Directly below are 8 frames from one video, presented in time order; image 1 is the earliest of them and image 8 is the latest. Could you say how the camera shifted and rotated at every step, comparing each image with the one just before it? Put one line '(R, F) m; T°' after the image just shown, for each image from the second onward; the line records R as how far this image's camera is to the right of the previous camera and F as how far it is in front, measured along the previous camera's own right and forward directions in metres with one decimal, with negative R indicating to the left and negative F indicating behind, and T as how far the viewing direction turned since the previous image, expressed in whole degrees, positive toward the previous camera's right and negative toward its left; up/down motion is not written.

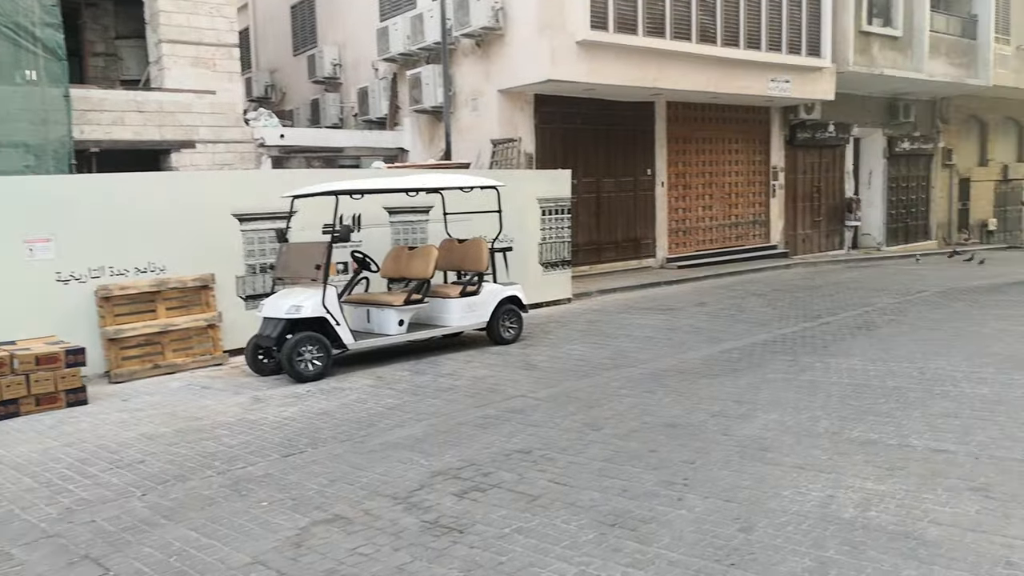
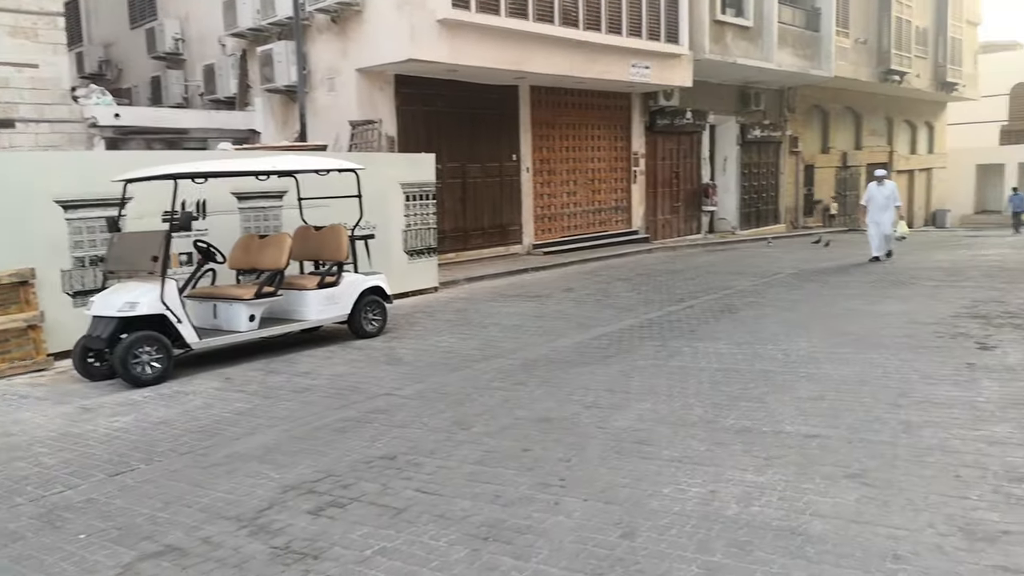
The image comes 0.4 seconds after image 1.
(0.0, +0.4) m; +9°
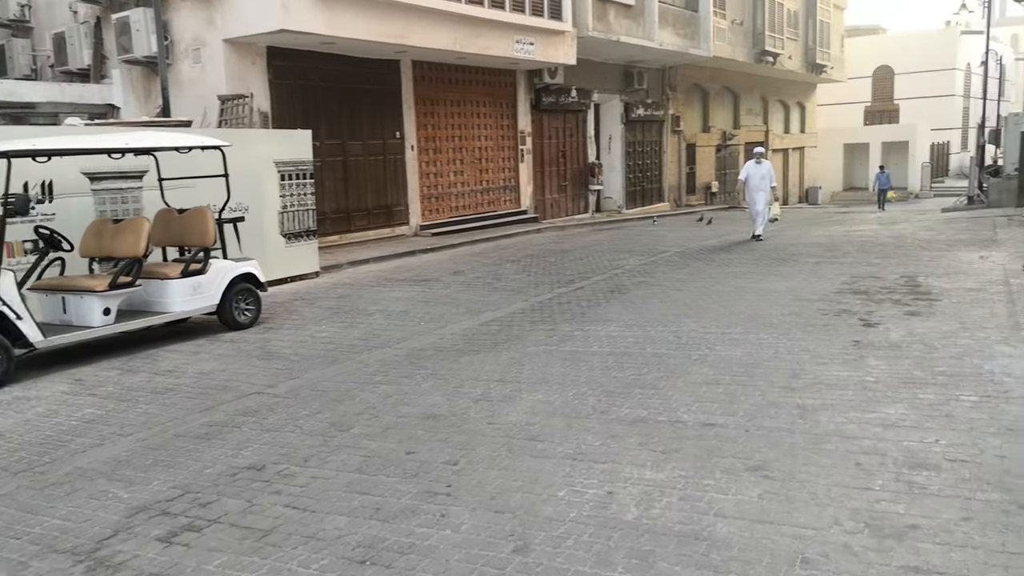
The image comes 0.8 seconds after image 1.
(+0.1, +0.4) m; +7°
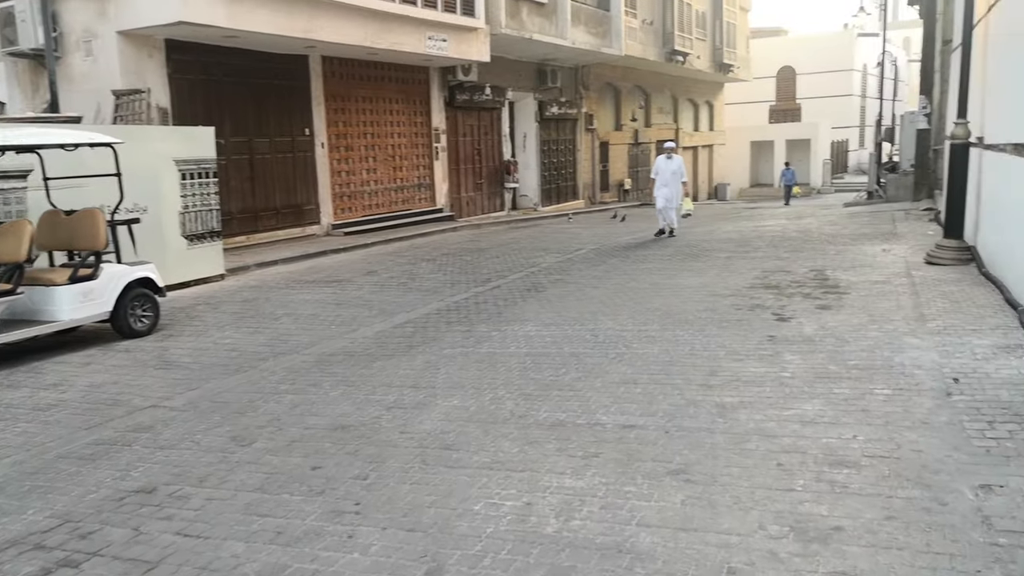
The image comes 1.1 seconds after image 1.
(0.0, +0.2) m; +6°
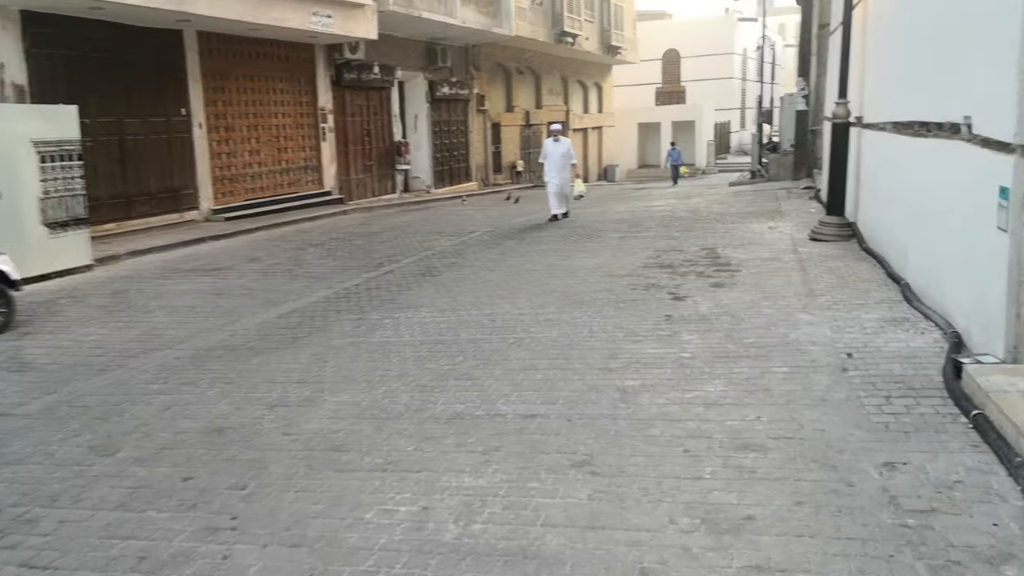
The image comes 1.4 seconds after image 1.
(0.0, +0.3) m; +7°
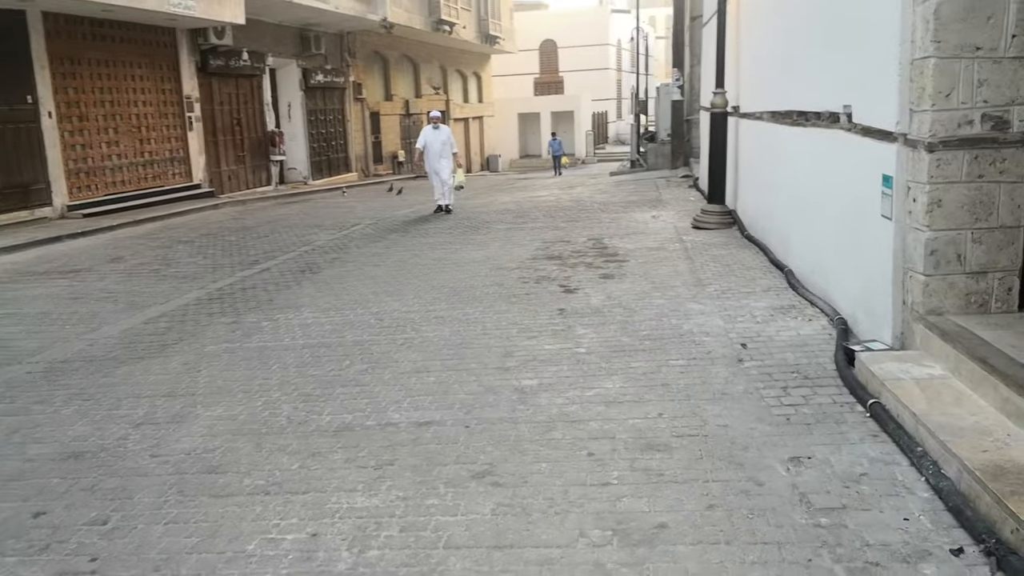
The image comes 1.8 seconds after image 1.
(0.0, +0.2) m; +8°
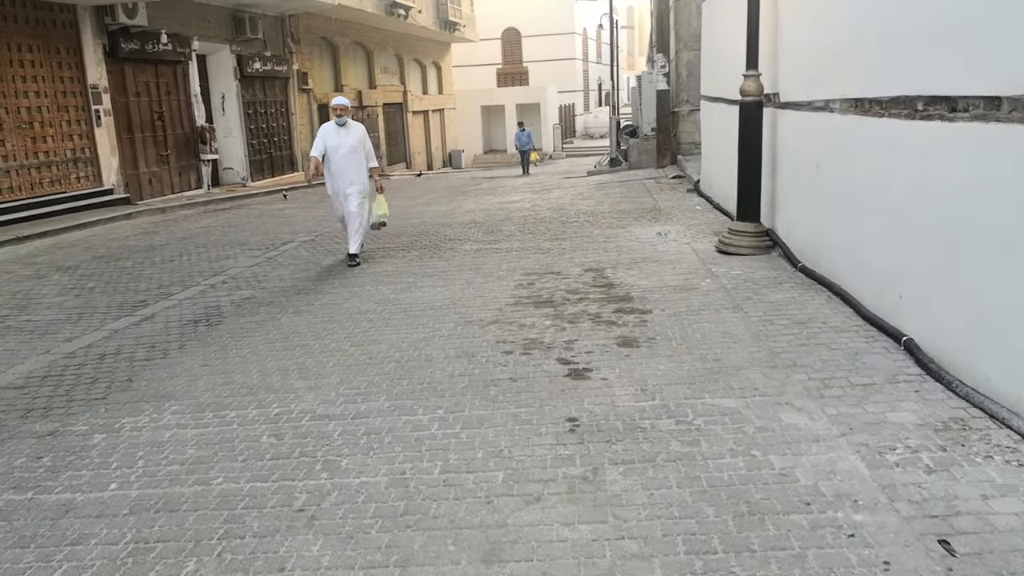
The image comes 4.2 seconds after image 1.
(-0.1, +2.4) m; +2°
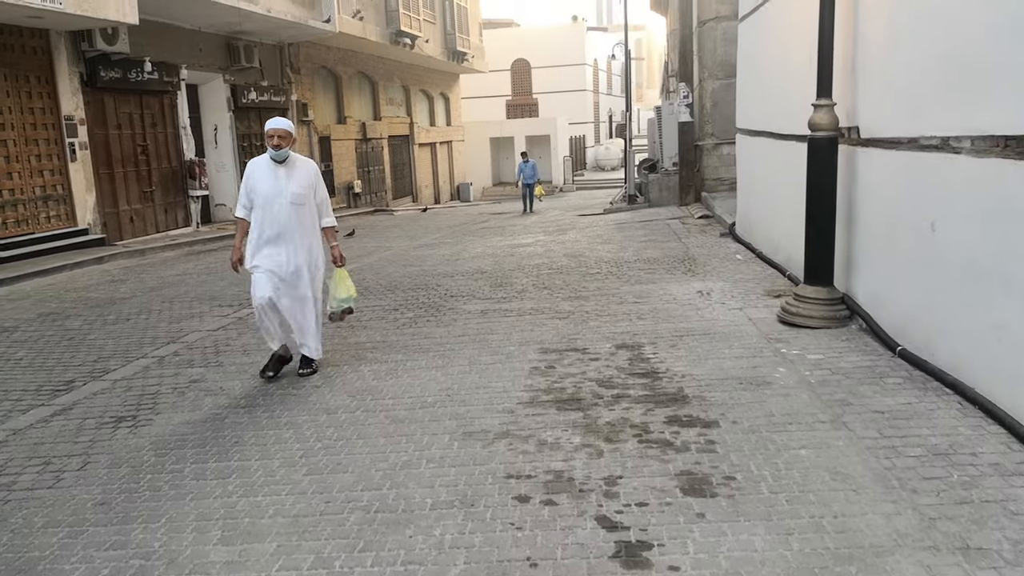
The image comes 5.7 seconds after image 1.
(0.0, +1.5) m; -1°
